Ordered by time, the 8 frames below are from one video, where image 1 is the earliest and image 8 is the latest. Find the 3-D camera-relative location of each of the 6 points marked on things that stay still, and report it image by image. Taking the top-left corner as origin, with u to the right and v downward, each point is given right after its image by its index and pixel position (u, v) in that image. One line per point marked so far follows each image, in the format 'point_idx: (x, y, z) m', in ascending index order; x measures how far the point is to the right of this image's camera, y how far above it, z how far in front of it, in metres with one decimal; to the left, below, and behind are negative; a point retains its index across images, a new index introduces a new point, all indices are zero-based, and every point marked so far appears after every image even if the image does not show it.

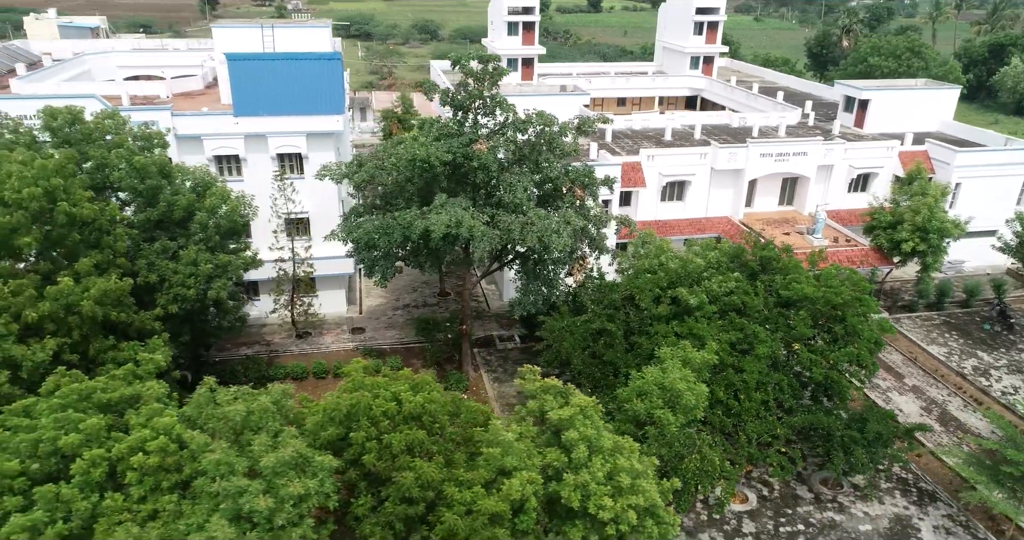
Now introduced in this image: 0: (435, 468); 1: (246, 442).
0: (-1.2, -3.2, +11.5) m
1: (-4.0, -2.6, +10.7) m
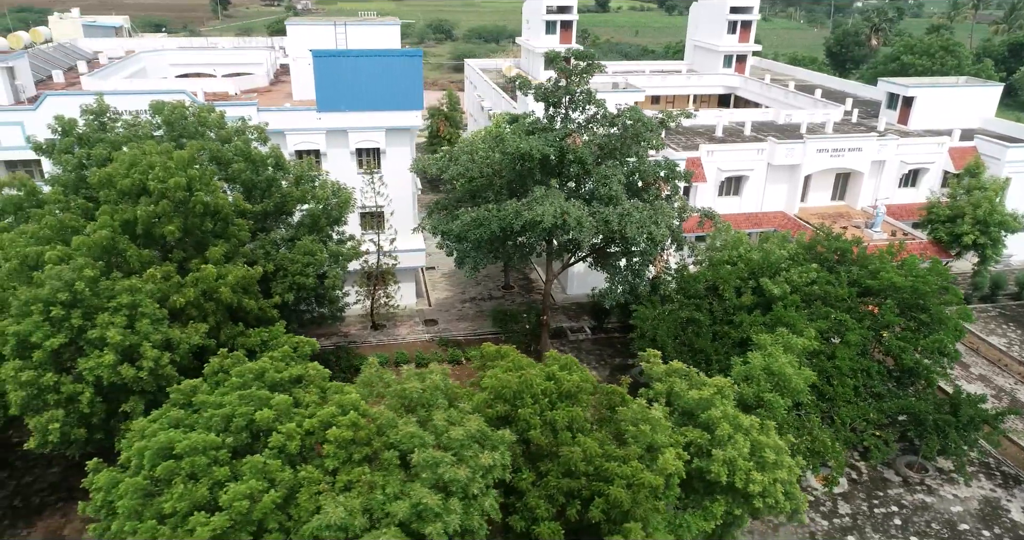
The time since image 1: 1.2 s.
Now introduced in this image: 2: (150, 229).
0: (+1.4, -3.0, +12.0) m
1: (-1.3, -2.3, +11.2) m
2: (-7.5, +0.8, +14.7) m
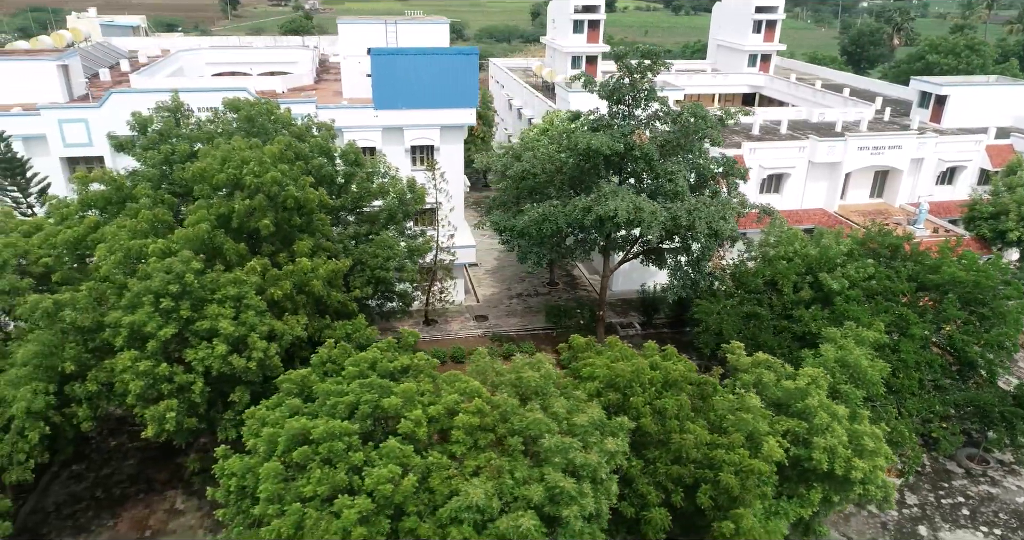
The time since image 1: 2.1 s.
0: (+3.3, -2.8, +12.2) m
1: (+0.5, -2.2, +11.5) m
2: (-5.6, +1.0, +15.0) m
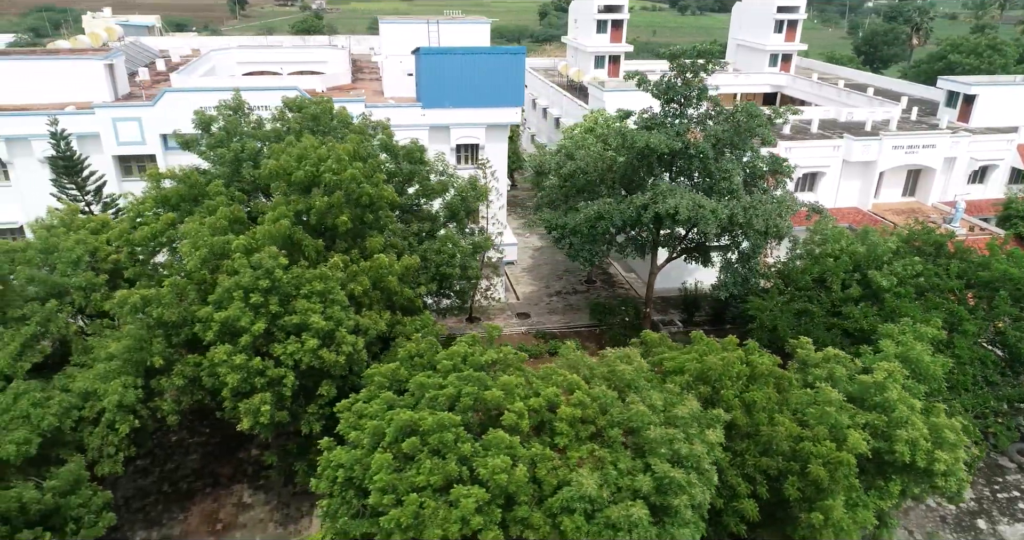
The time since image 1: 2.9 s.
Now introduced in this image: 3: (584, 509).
0: (+4.9, -2.7, +12.4) m
1: (+2.1, -2.1, +11.7) m
2: (-4.0, +1.1, +15.2) m
3: (+1.1, -3.5, +10.3) m
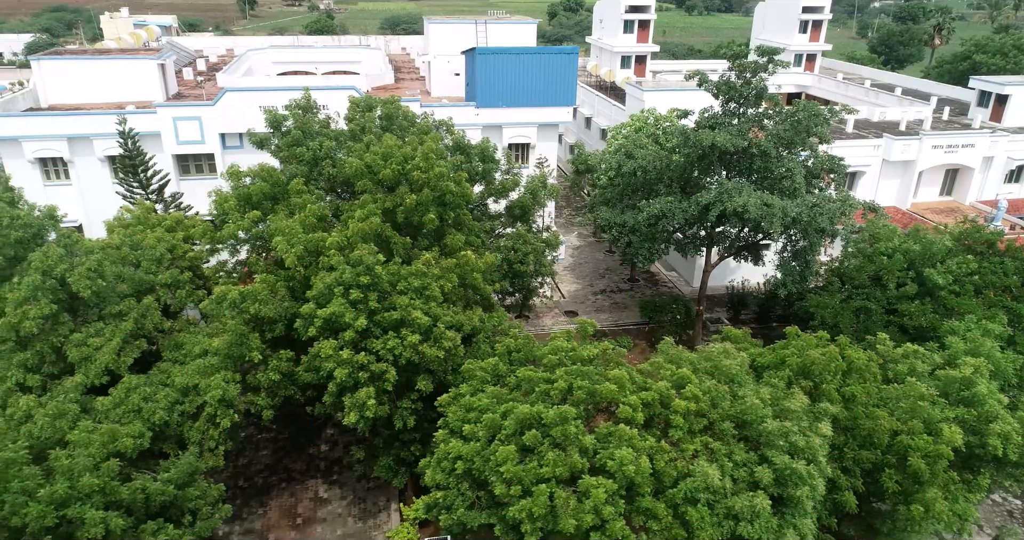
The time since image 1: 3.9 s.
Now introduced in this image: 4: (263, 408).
0: (+6.8, -2.7, +12.7) m
1: (+4.0, -2.0, +11.9) m
2: (-2.2, +1.1, +15.4) m
3: (+2.9, -3.4, +10.5) m
4: (-5.0, -2.8, +14.2) m
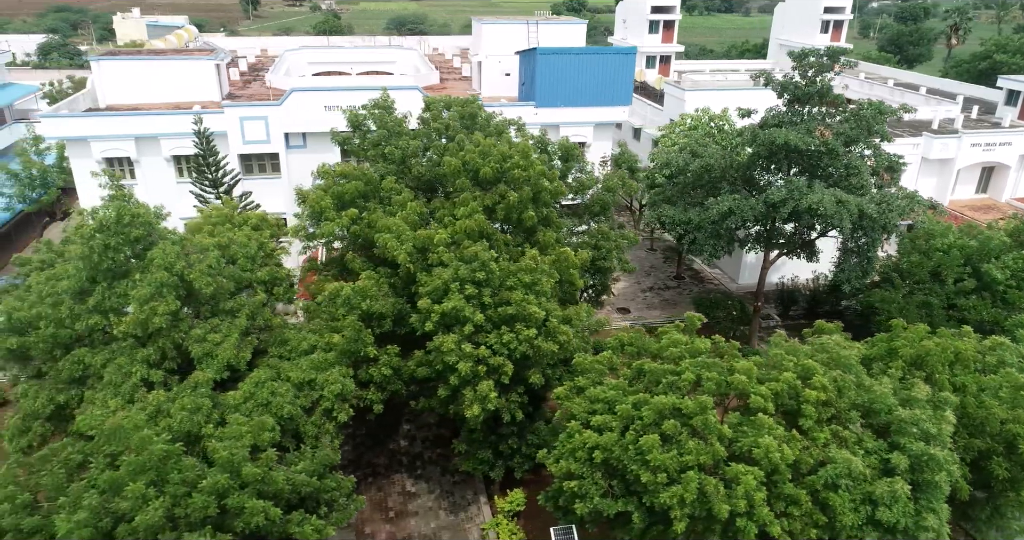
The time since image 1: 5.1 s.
0: (+9.0, -2.5, +13.0) m
1: (+6.2, -1.9, +12.2) m
2: (-0.1, +1.2, +15.6) m
3: (+5.1, -3.3, +10.9) m
4: (-2.8, -2.7, +14.4) m
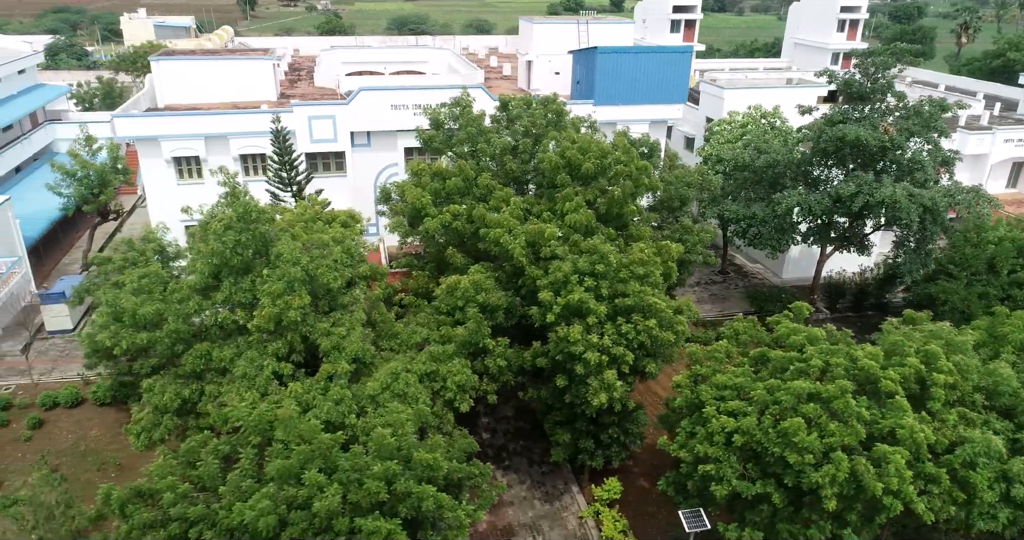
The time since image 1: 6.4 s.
0: (+11.3, -2.3, +13.6) m
1: (+8.6, -1.7, +12.7) m
2: (+2.3, +1.4, +16.0) m
3: (+7.6, -3.1, +11.4) m
4: (-0.5, -2.6, +14.8) m
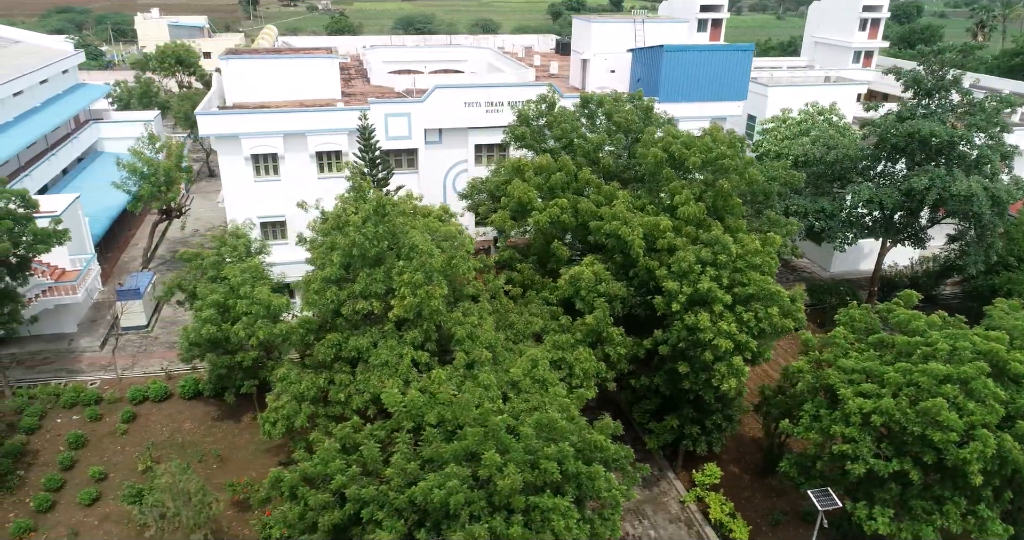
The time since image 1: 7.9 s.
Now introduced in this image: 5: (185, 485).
0: (+13.9, -2.0, +14.2) m
1: (+11.2, -1.5, +13.3) m
2: (+4.8, +1.6, +16.5) m
3: (+10.2, -2.9, +11.9) m
4: (+2.1, -2.4, +15.3) m
5: (-6.7, -4.4, +14.4) m
